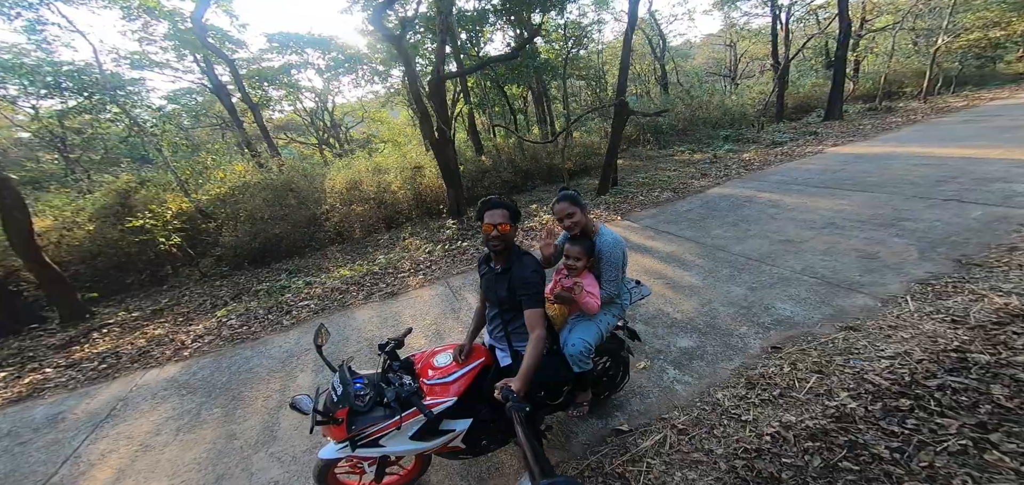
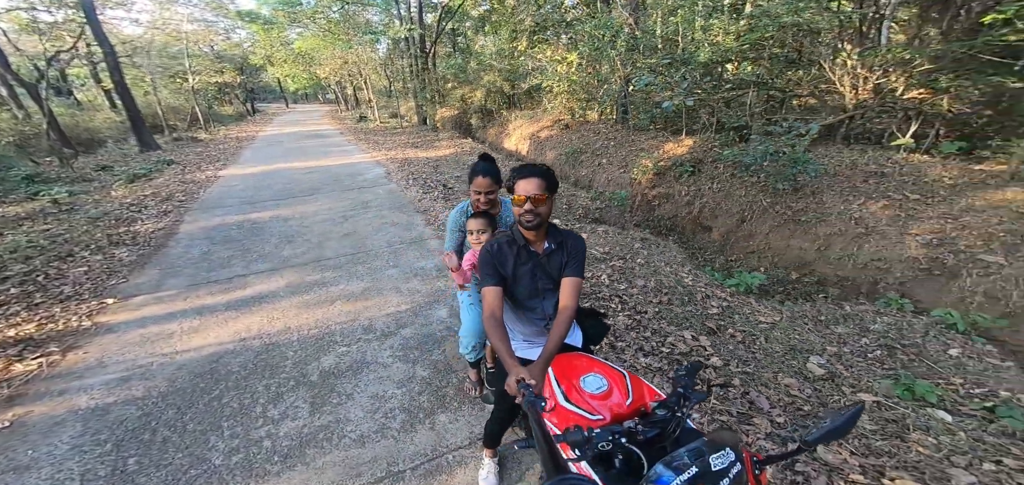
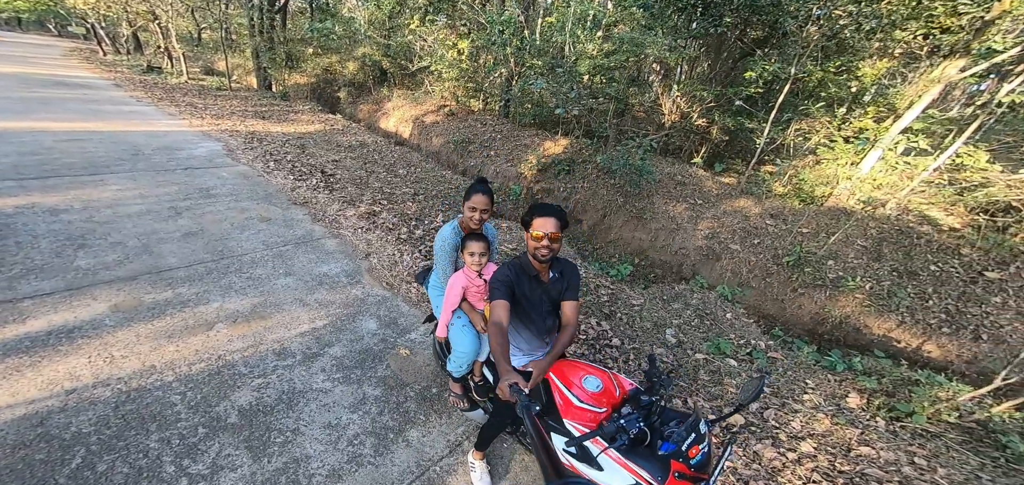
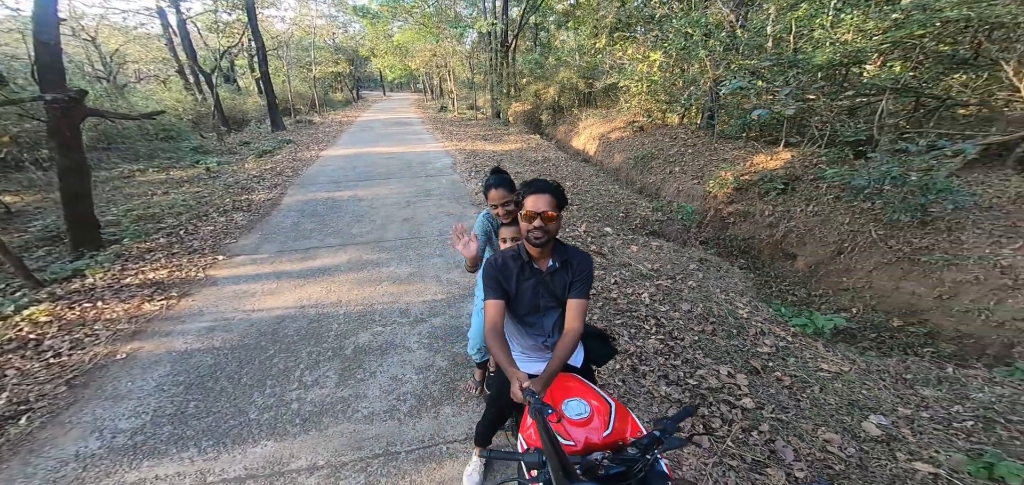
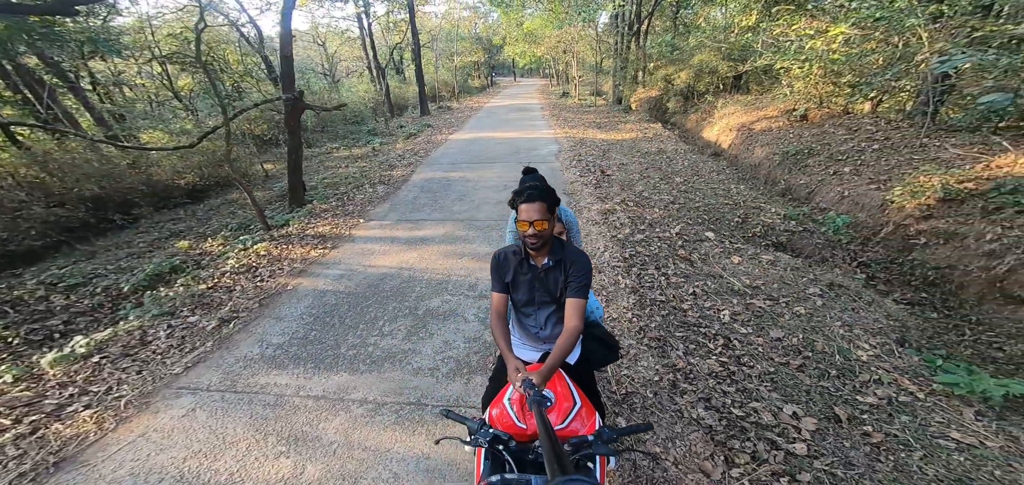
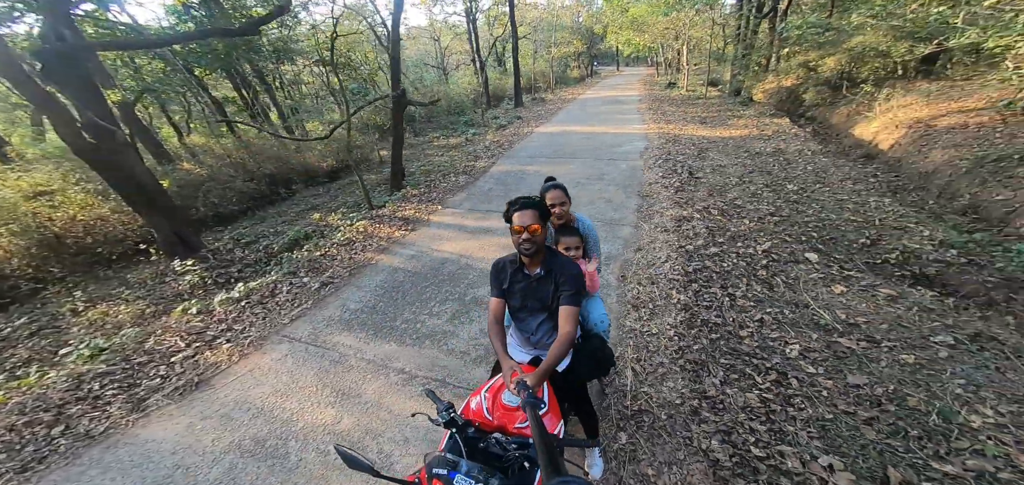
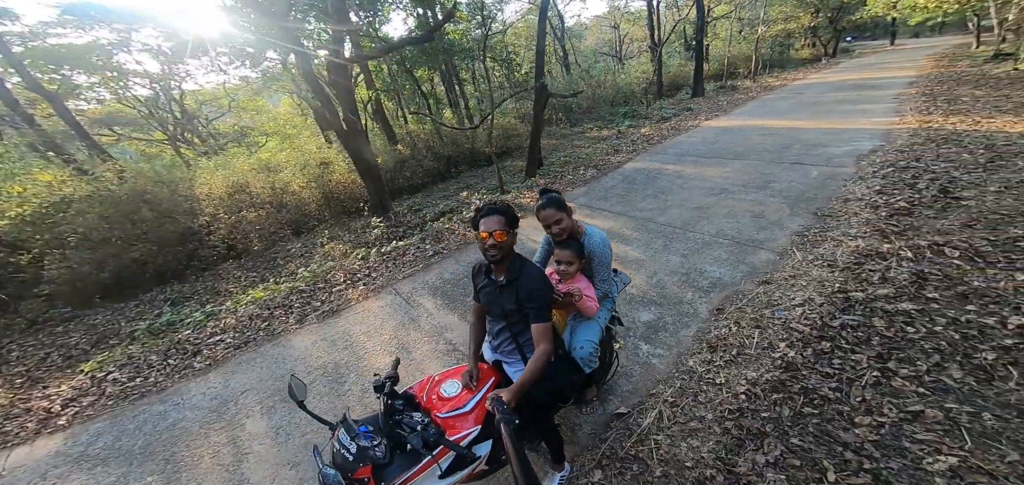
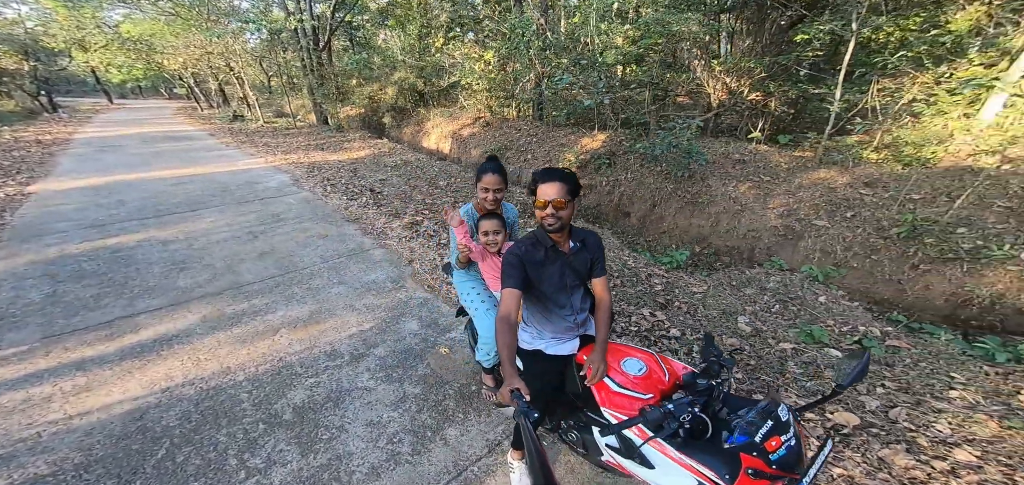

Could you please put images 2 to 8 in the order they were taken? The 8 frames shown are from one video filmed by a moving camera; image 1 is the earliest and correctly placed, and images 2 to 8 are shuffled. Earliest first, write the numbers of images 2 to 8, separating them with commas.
7, 6, 5, 4, 2, 8, 3
